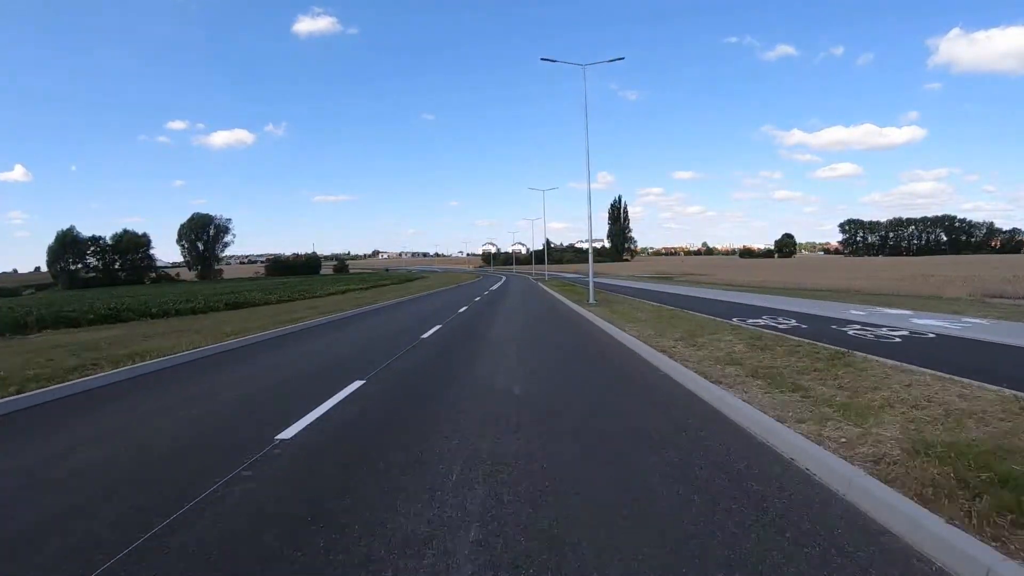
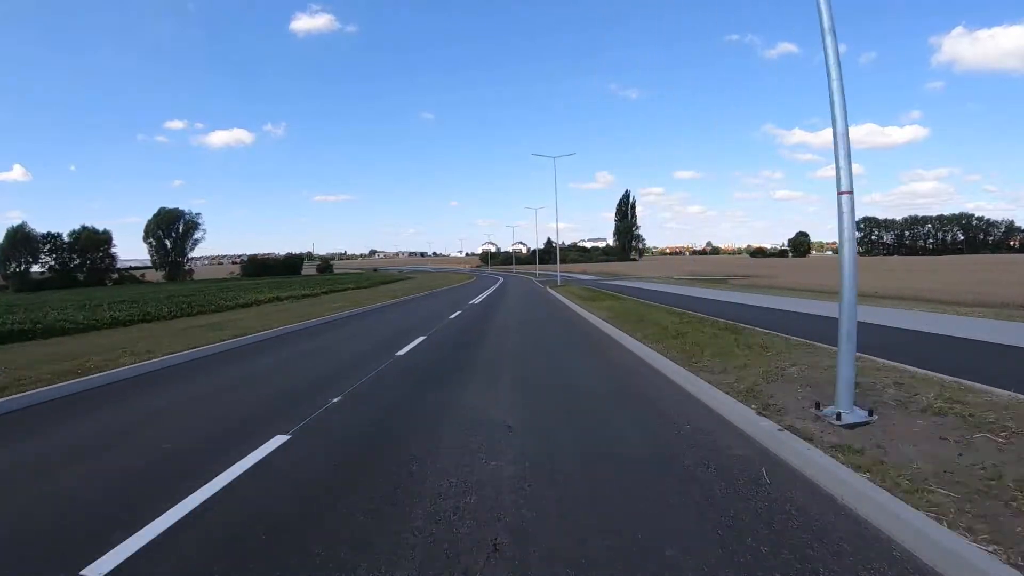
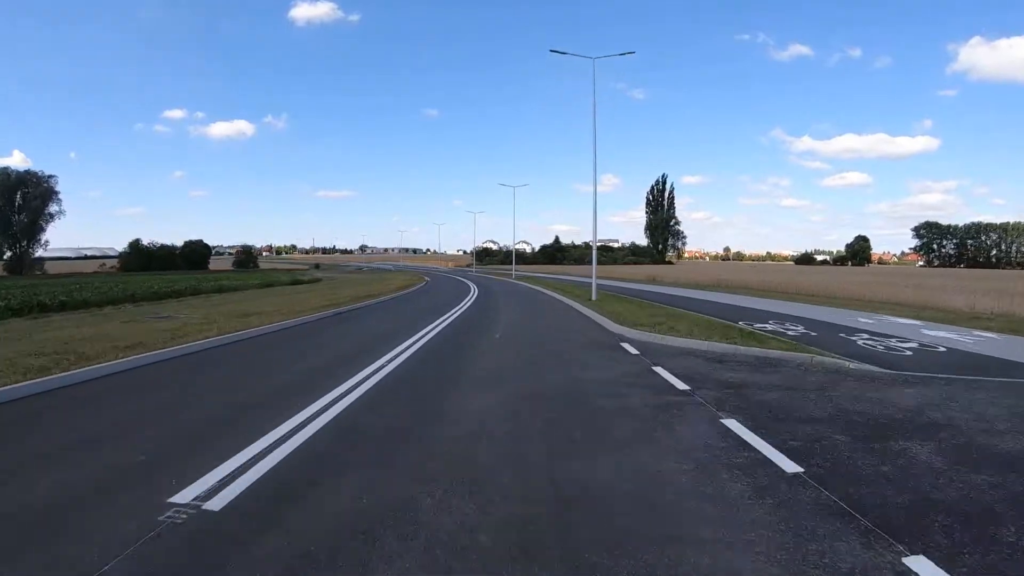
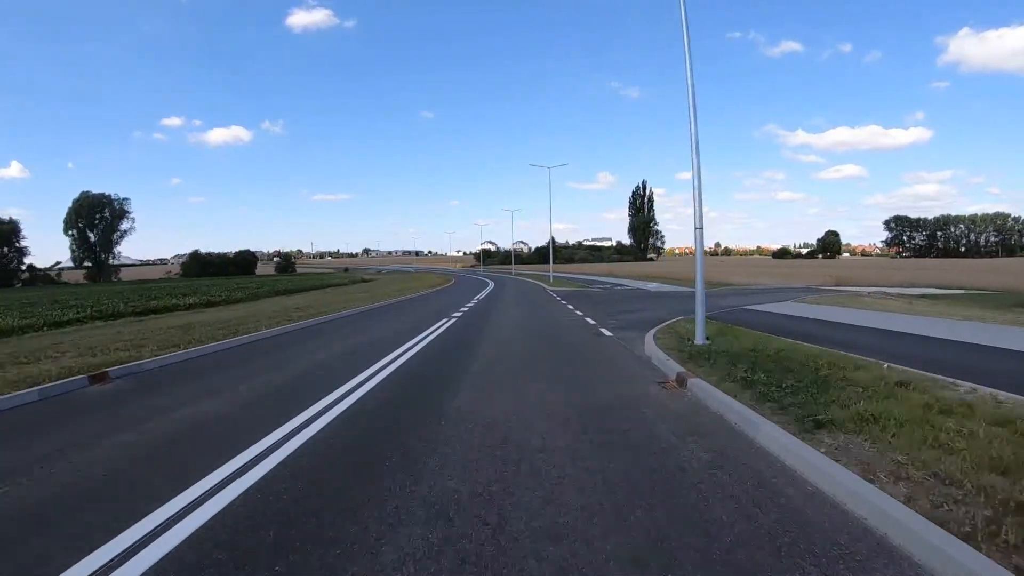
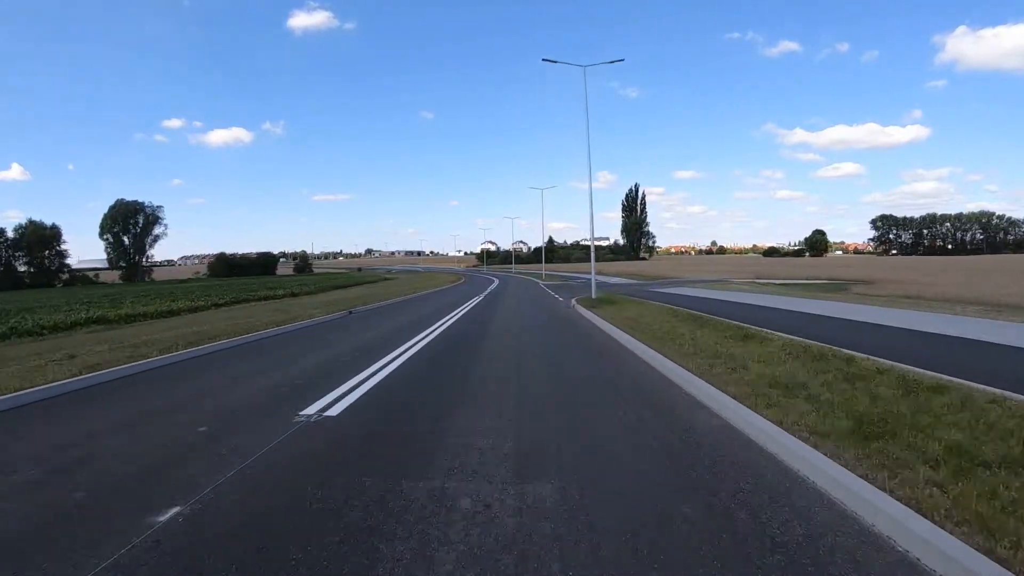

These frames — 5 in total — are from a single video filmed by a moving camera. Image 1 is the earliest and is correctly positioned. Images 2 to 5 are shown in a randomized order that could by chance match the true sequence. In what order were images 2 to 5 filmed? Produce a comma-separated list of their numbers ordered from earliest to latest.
2, 5, 4, 3
